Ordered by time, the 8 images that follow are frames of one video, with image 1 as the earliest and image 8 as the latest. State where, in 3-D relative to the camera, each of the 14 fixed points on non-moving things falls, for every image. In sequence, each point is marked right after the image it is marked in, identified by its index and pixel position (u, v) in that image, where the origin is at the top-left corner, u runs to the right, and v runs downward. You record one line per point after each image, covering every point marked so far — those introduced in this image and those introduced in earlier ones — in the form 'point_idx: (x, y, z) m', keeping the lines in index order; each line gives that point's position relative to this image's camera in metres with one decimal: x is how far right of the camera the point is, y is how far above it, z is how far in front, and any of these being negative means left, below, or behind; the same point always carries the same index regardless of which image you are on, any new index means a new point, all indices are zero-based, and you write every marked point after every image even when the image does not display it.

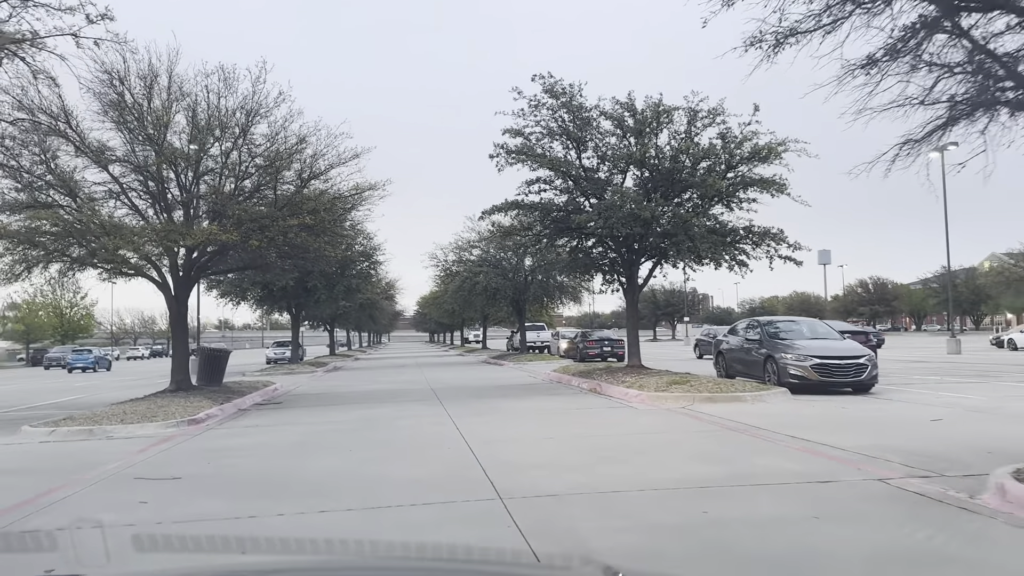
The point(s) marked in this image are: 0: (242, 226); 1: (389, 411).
0: (-6.2, +1.5, +18.6) m
1: (-2.5, -2.5, +16.1) m
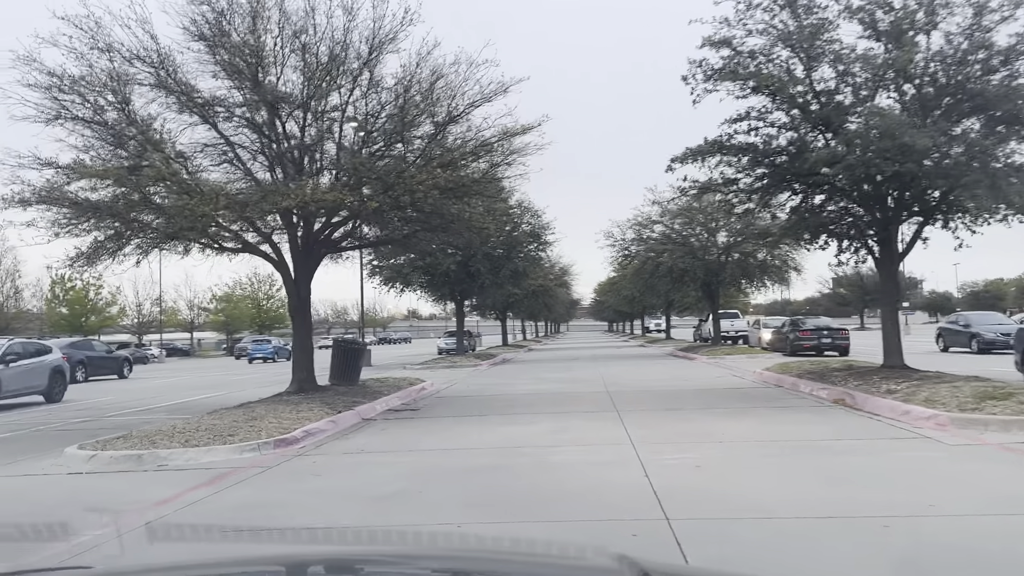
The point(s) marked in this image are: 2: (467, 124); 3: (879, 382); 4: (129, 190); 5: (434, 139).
0: (-2.6, +2.0, +14.6) m
1: (+0.5, -2.0, +11.4) m
2: (-0.9, +3.3, +15.9) m
3: (+6.5, -1.6, +14.2) m
4: (-6.4, +1.7, +13.3) m
5: (-1.5, +2.8, +15.2) m
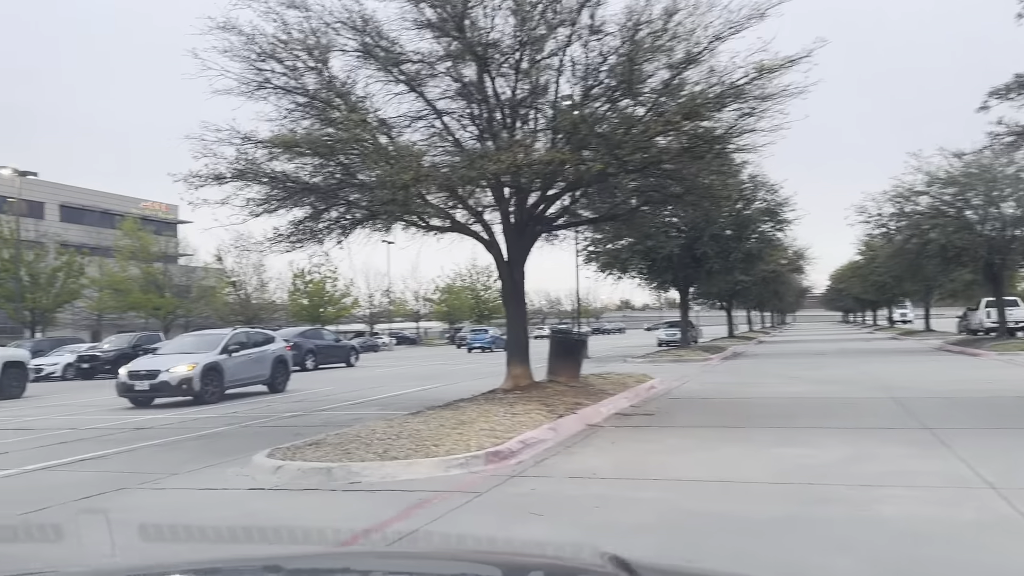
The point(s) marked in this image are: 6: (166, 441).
0: (+1.2, +2.3, +12.3) m
1: (+3.4, -1.7, +8.4) m
2: (+3.2, +3.6, +13.1) m
3: (+10.0, -1.3, +9.6) m
4: (-2.7, +1.9, +12.0) m
5: (+2.5, +3.1, +12.6) m
6: (-4.8, -2.2, +11.2) m
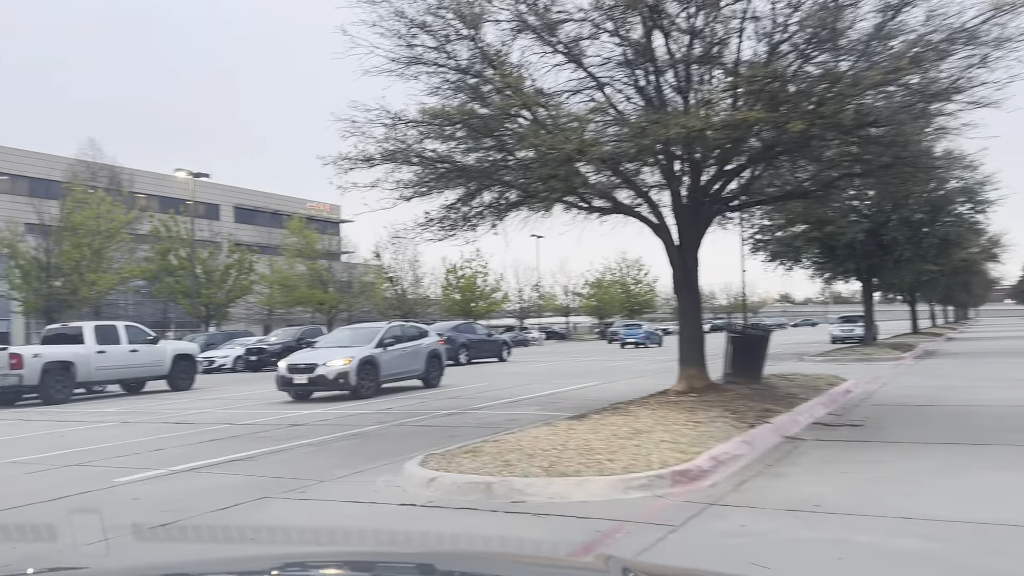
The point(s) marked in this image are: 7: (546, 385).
0: (+3.5, +2.4, +10.5) m
1: (+5.0, -1.6, +6.3) m
2: (+5.6, +3.8, +10.9) m
3: (+11.7, -1.1, +6.3) m
4: (-0.4, +2.0, +10.9) m
5: (+4.8, +3.3, +10.6) m
6: (-2.6, -2.0, +10.6) m
7: (+0.8, -2.3, +18.6) m
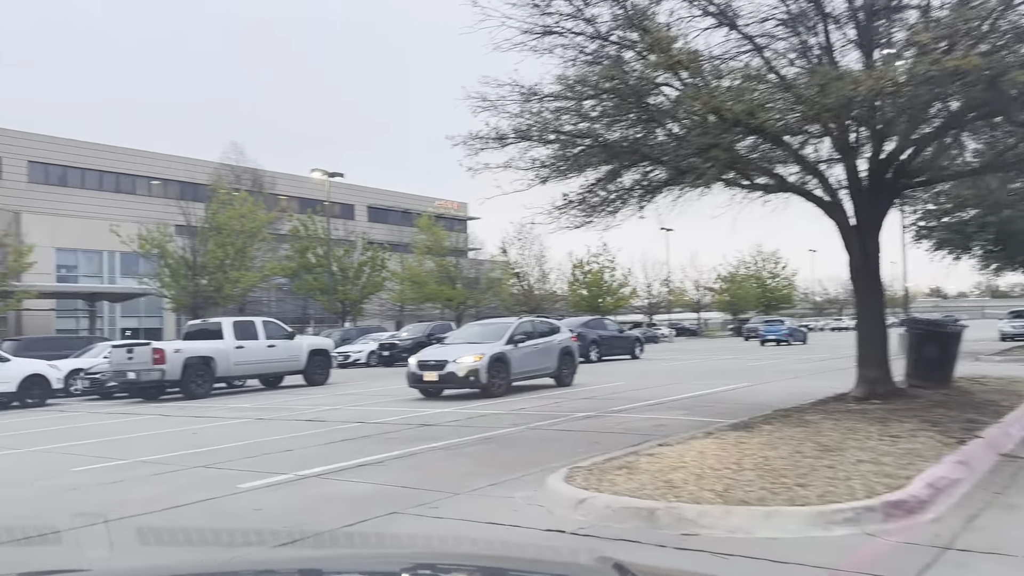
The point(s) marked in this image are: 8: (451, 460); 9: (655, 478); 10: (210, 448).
0: (+5.2, +2.6, +8.7) m
1: (+6.1, -1.5, +4.3) m
2: (+7.4, +3.9, +8.8) m
3: (+12.6, -0.9, +3.3) m
4: (+1.4, +2.2, +9.8) m
5: (+6.5, +3.5, +8.6) m
6: (-0.8, -1.9, +9.8) m
7: (+3.8, -2.1, +17.1) m
8: (-0.6, -1.9, +8.6) m
9: (+1.1, -1.5, +6.2) m
10: (-4.1, -2.2, +10.8) m
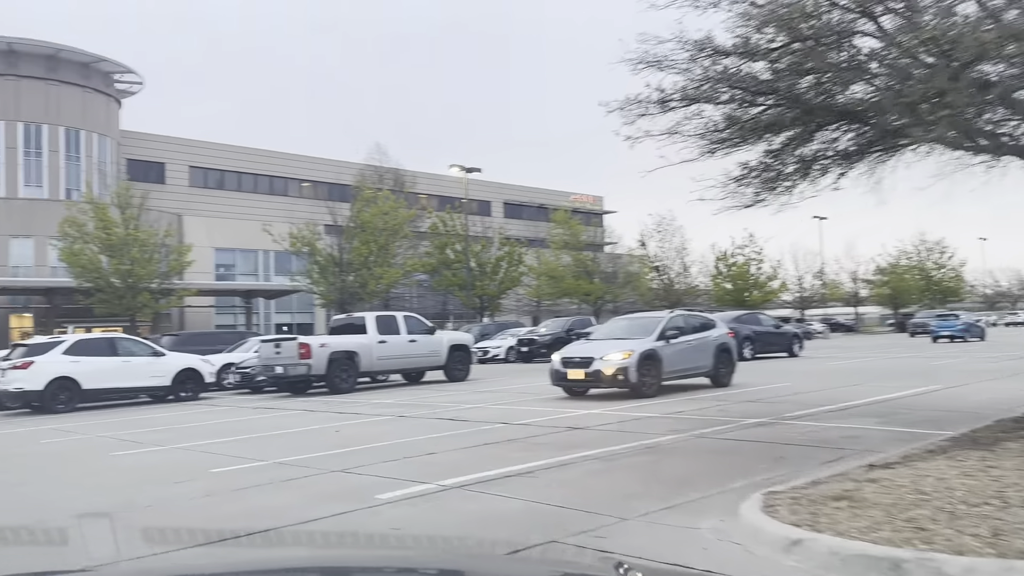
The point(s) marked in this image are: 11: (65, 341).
0: (+6.7, +2.7, +6.6) m
1: (+6.8, -1.3, +2.2) m
2: (+8.8, +4.1, +6.4) m
3: (+13.1, -0.7, 0.0) m
4: (+3.1, +2.3, +8.3) m
5: (+7.9, +3.6, +6.3) m
6: (+1.0, -1.8, +8.7) m
7: (+6.7, -1.9, +15.2) m
8: (+1.0, -1.8, +7.5) m
9: (+2.3, -1.4, +4.9) m
10: (-2.1, -2.1, +10.2) m
11: (-10.6, -1.3, +18.9) m
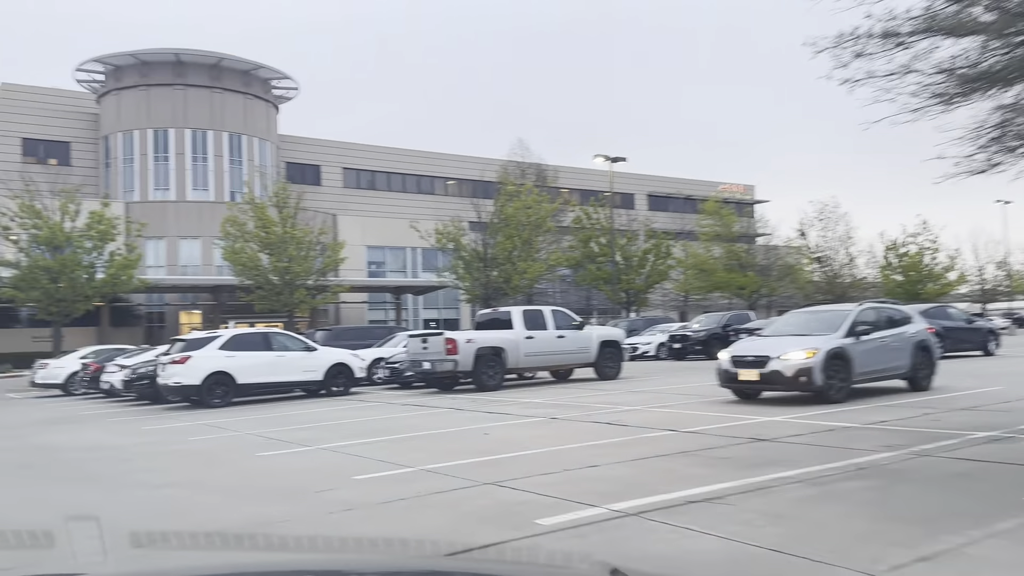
0: (+7.8, +2.9, +4.1) m
1: (+7.2, -1.2, -0.2) m
2: (+9.9, +4.3, +3.5) m
3: (+13.0, -0.5, -3.5) m
4: (+4.6, +2.4, +6.4) m
5: (+9.0, +3.8, +3.6) m
6: (+2.7, -1.7, +7.2) m
7: (+9.4, -1.7, +12.6) m
8: (+2.4, -1.7, +6.1) m
9: (+3.2, -1.3, +3.2) m
10: (-0.1, -1.9, +9.2) m
11: (-7.0, -1.2, +19.3) m
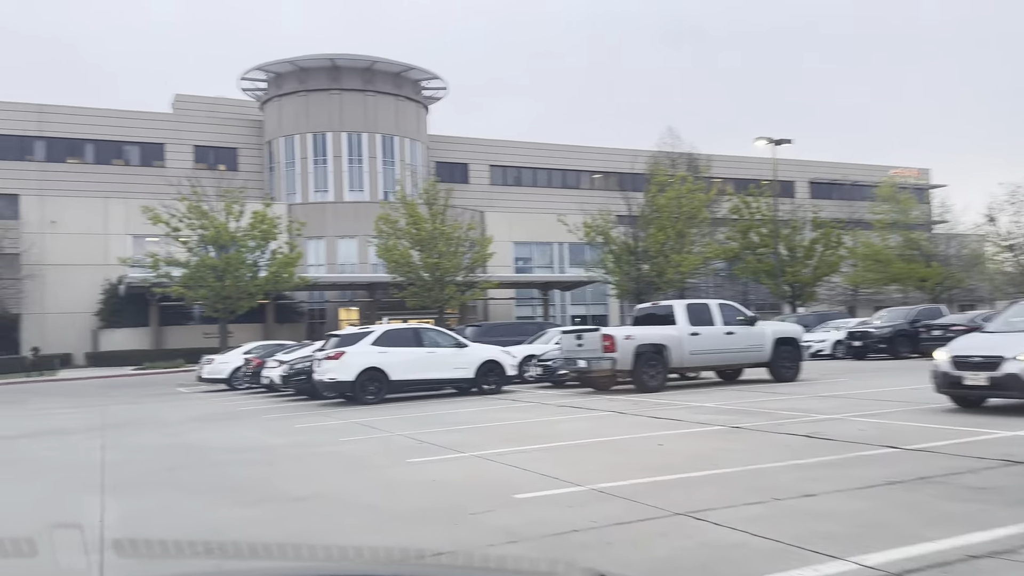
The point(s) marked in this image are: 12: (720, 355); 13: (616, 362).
0: (+8.5, +3.0, +1.3) m
1: (+7.2, -1.0, -2.9) m
2: (+10.4, +4.5, +0.3) m
3: (+12.3, -0.4, -7.1) m
4: (+5.8, +2.6, +4.1) m
5: (+9.6, +4.0, +0.5) m
6: (+4.1, -1.5, +5.3) m
7: (+11.7, -1.5, +9.3) m
8: (+3.6, -1.5, +4.2) m
9: (+3.9, -1.2, +1.2) m
10: (+1.7, -1.8, +7.8) m
11: (-3.3, -1.0, +18.9) m
12: (+4.8, -1.6, +18.4) m
13: (+2.3, -1.6, +17.5) m
